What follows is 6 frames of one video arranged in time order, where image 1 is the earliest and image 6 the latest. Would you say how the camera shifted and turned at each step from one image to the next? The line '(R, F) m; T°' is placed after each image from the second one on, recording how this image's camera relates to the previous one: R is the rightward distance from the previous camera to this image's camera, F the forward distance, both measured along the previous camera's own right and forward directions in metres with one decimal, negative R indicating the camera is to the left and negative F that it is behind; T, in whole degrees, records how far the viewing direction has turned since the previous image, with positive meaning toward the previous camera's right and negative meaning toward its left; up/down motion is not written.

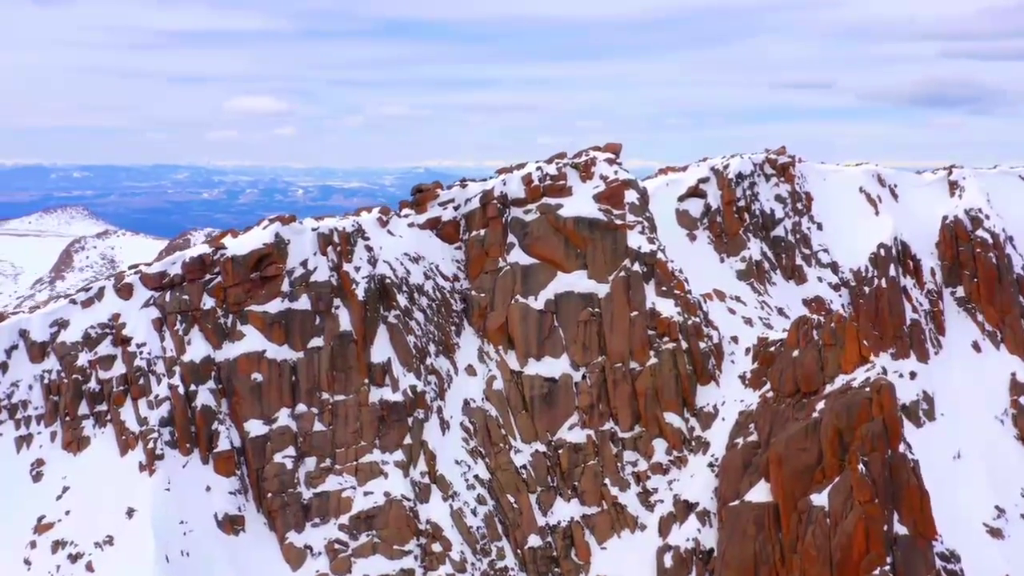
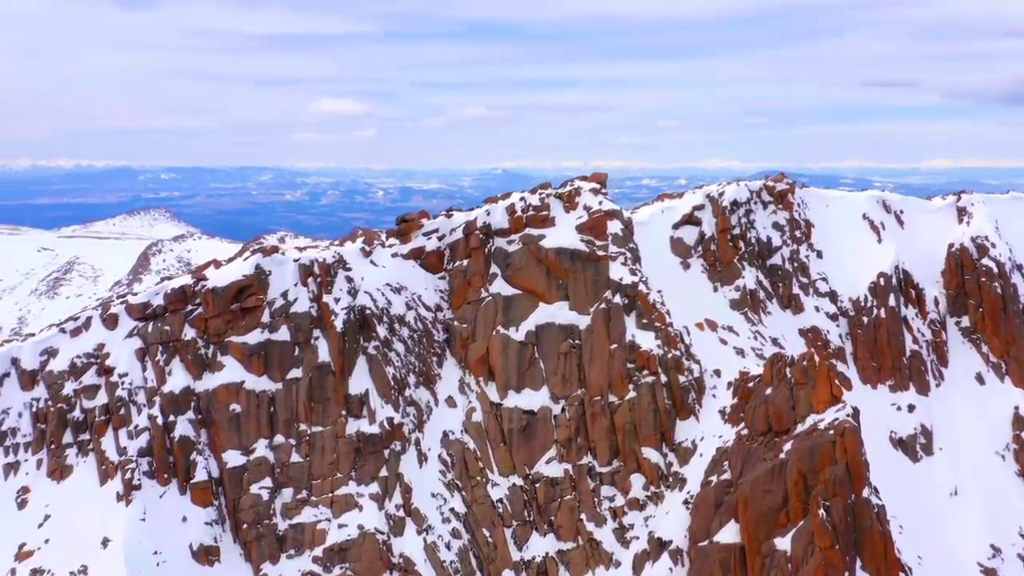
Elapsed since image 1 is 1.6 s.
(+5.7, +0.5) m; -4°
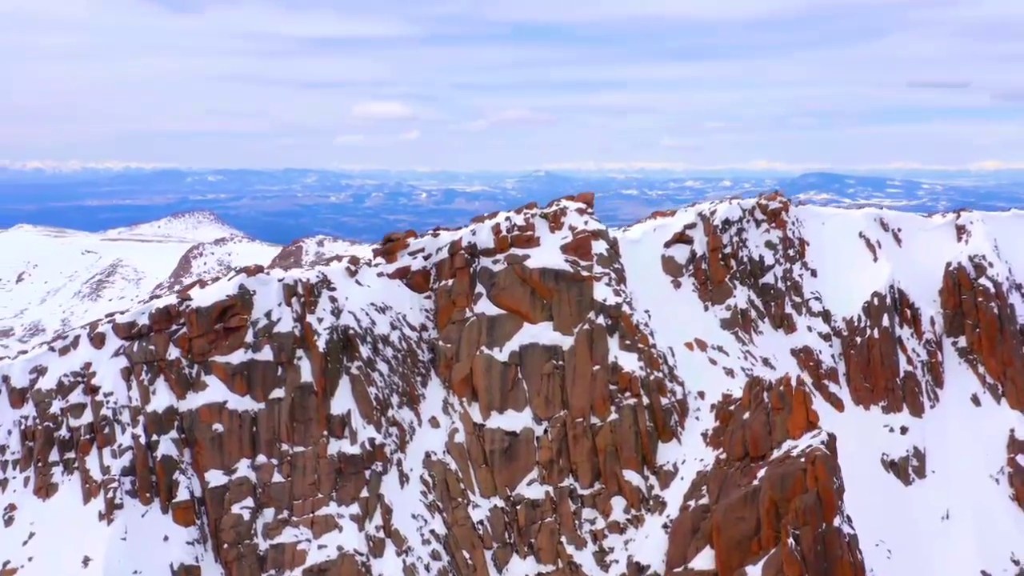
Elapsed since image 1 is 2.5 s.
(+3.5, +0.3) m; -2°
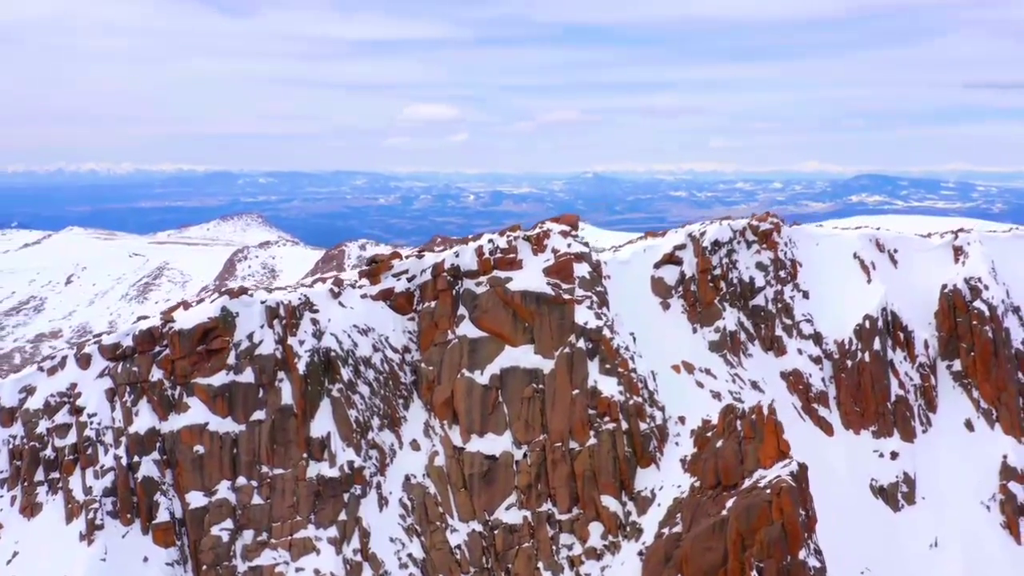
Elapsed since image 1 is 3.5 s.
(+3.9, +0.3) m; -2°
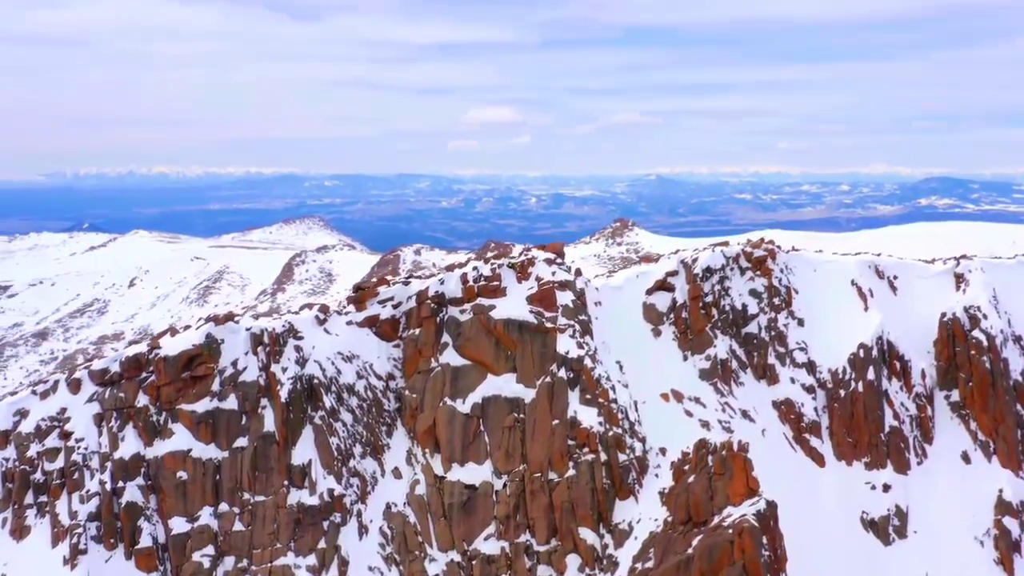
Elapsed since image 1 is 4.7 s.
(+4.6, +0.4) m; -3°
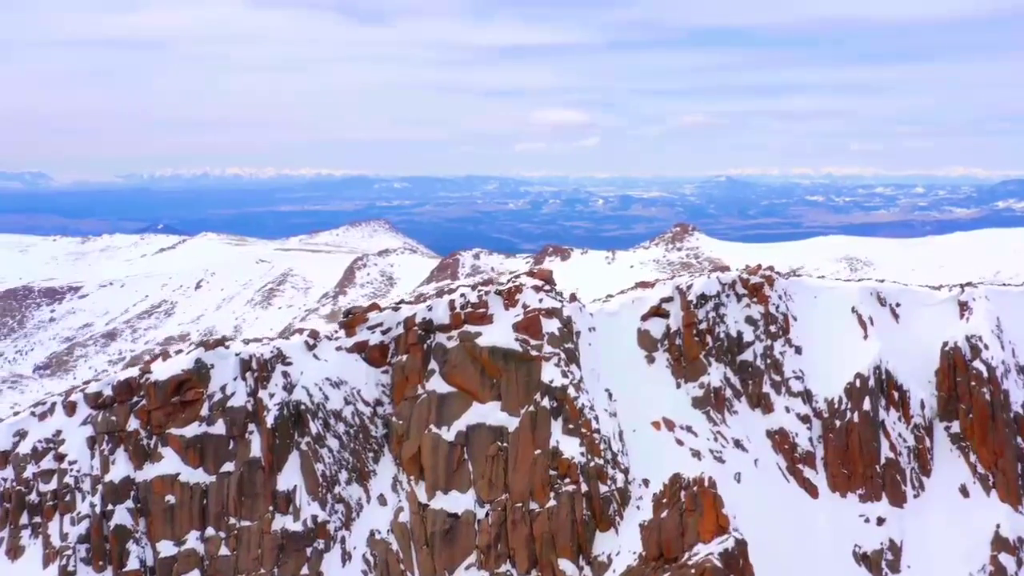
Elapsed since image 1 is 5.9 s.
(+4.7, +0.4) m; -3°
